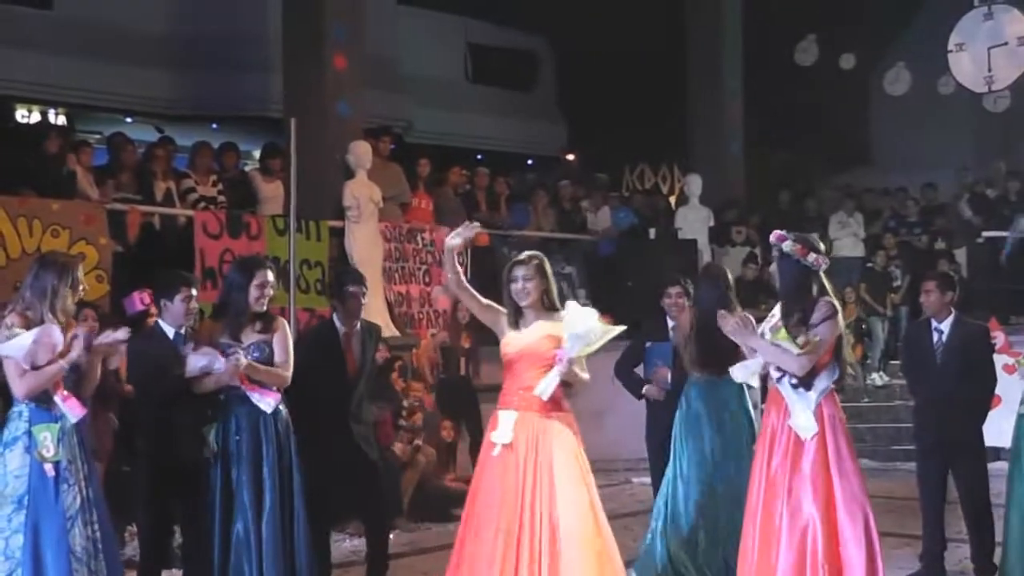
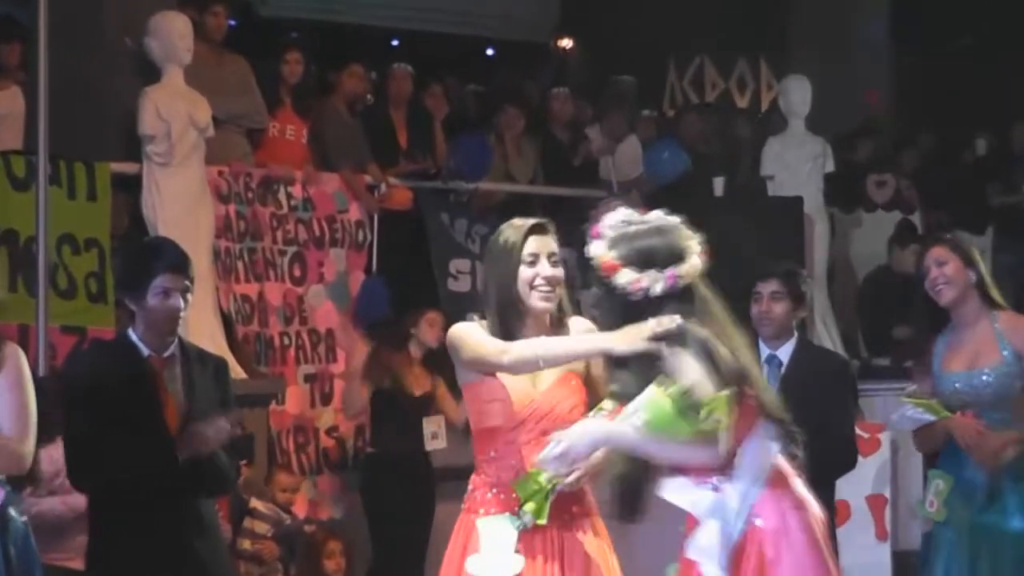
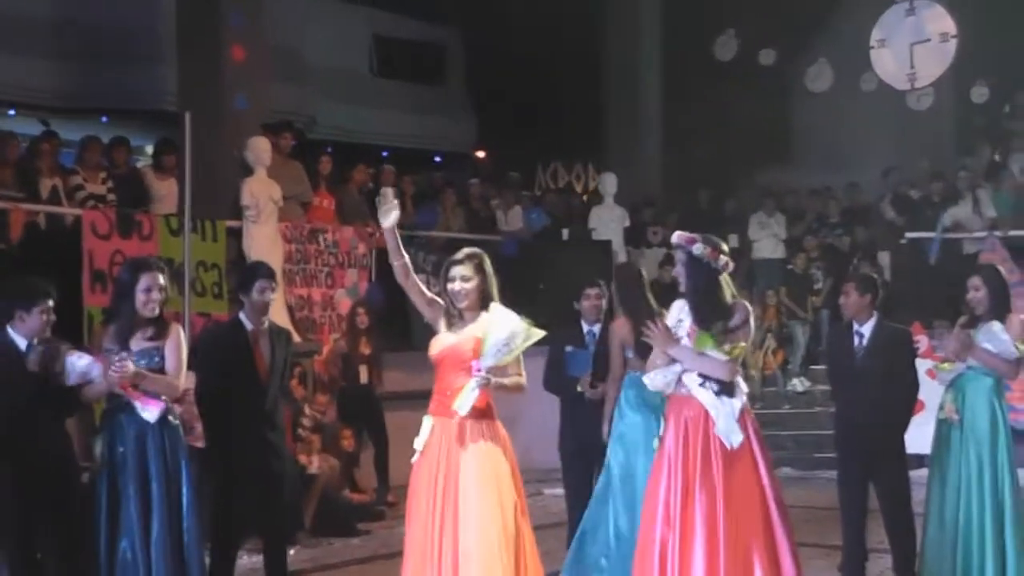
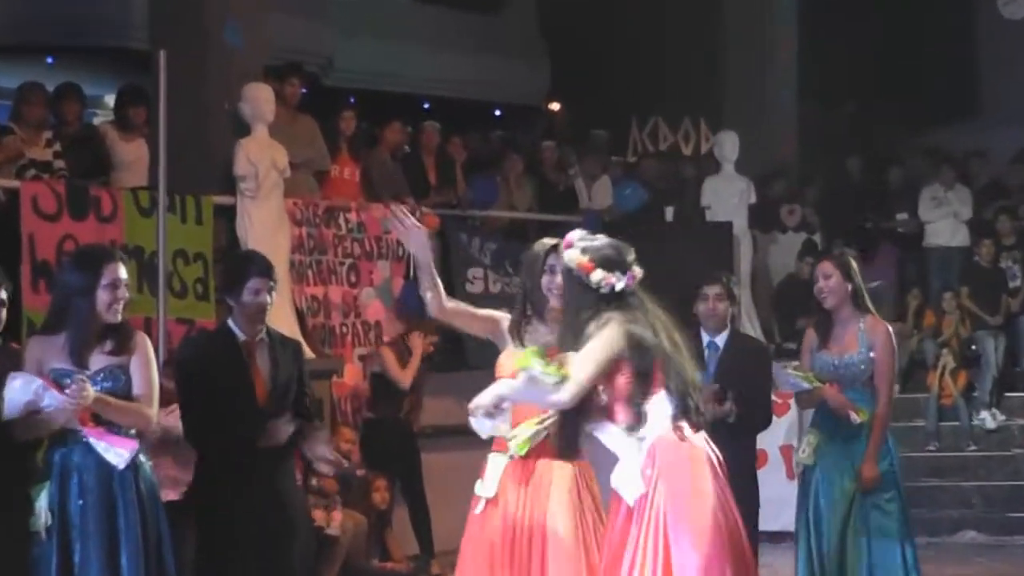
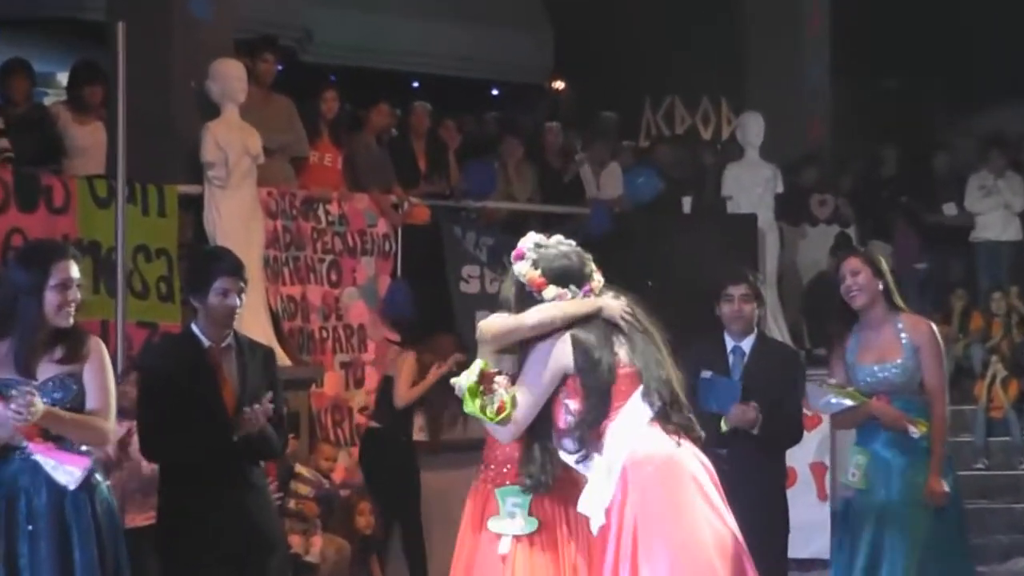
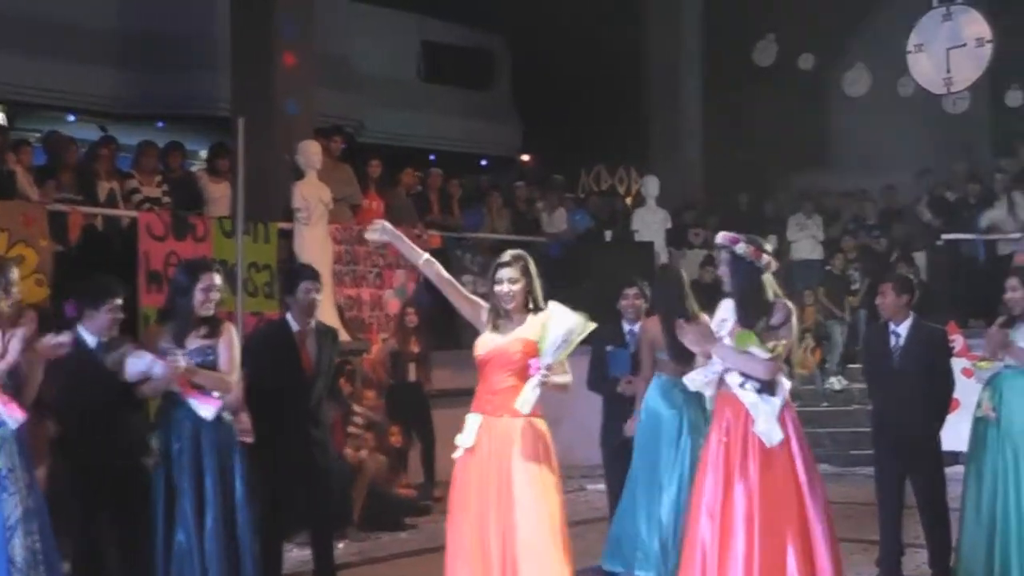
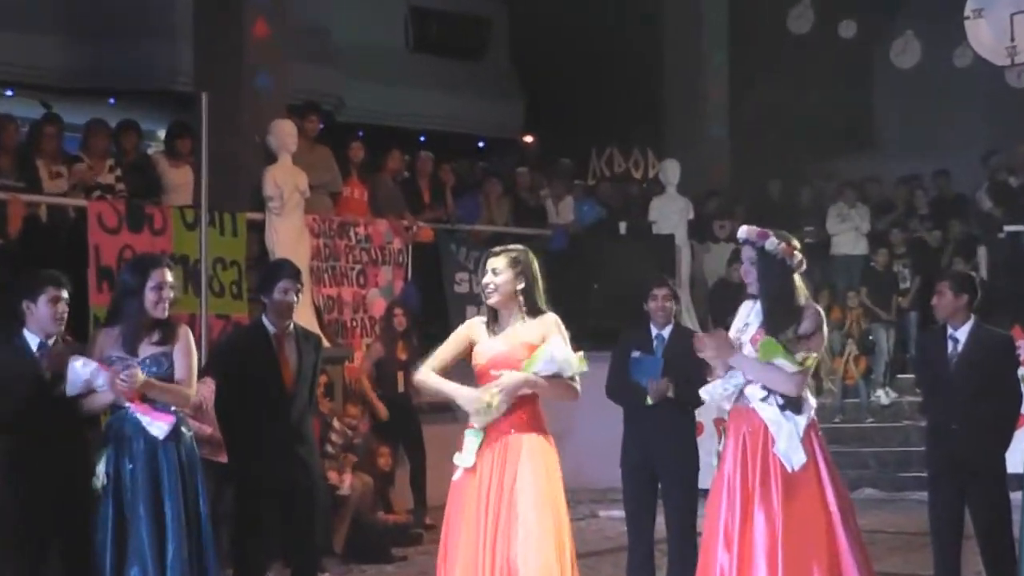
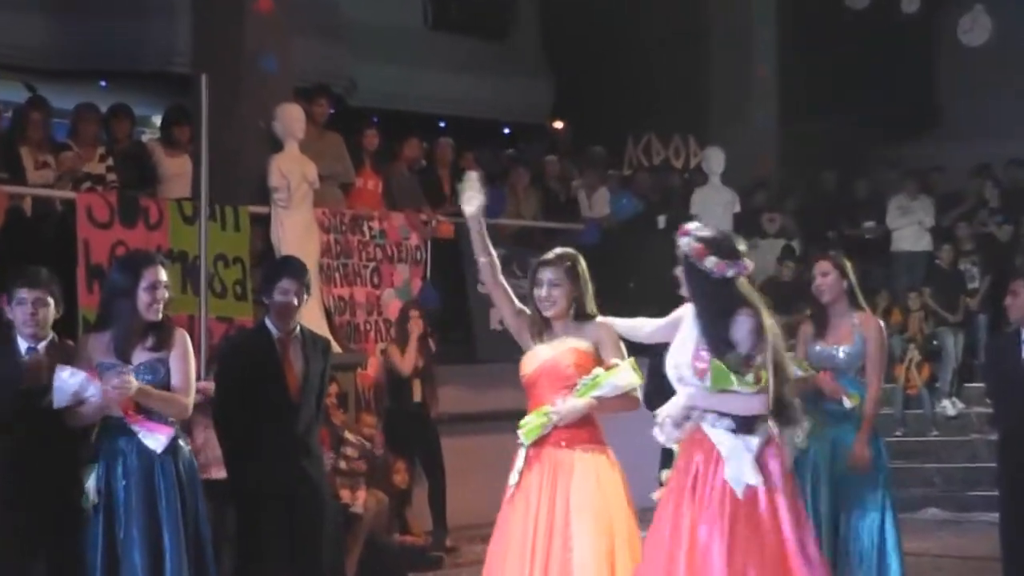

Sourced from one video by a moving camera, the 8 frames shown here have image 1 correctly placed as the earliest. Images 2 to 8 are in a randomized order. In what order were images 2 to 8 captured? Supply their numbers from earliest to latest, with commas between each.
6, 3, 7, 8, 4, 5, 2
